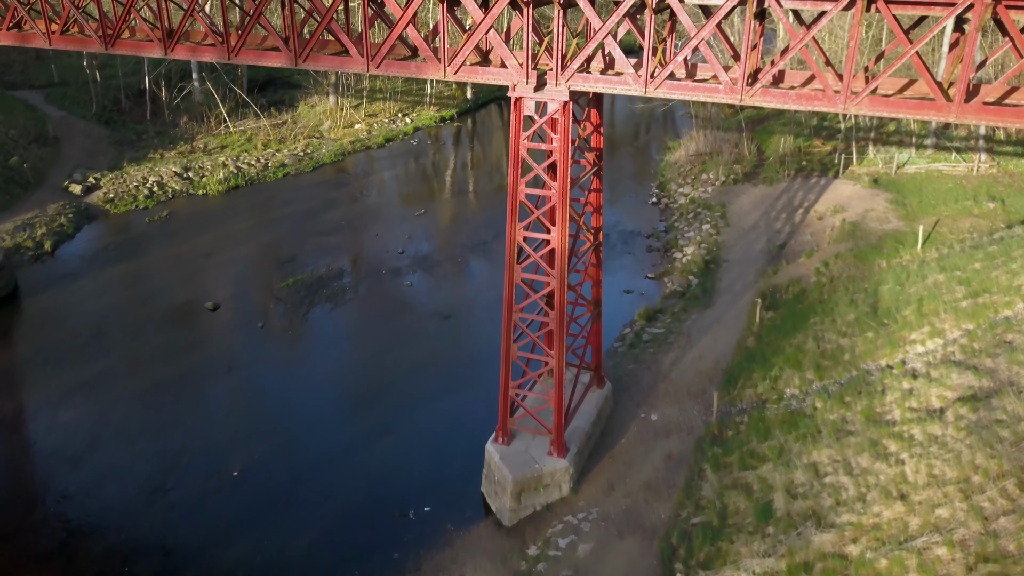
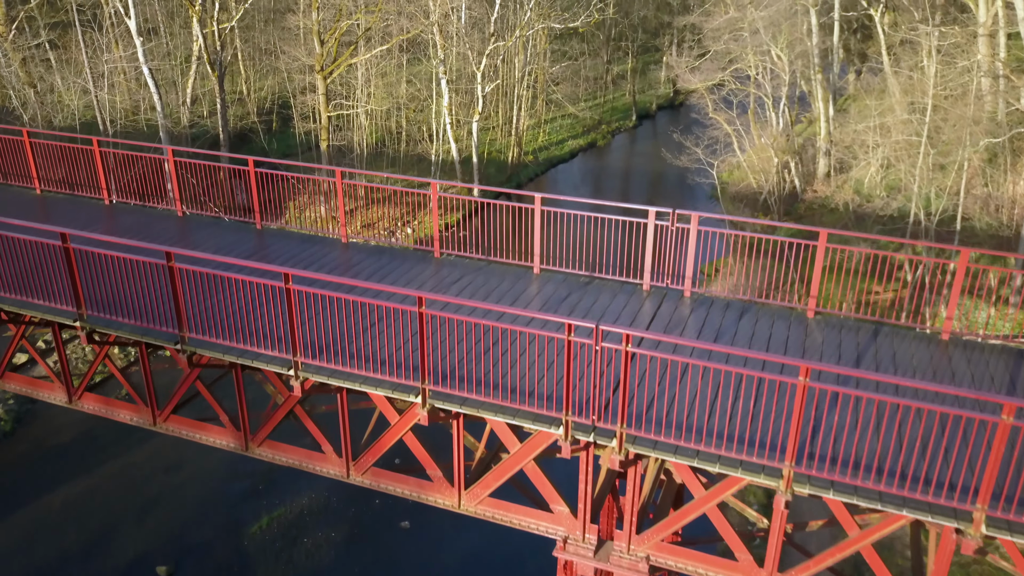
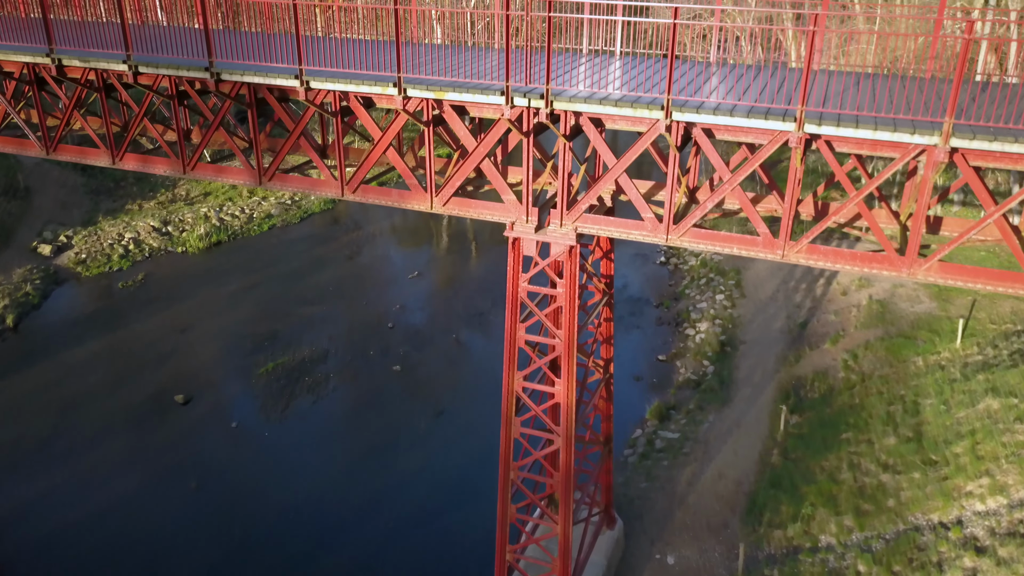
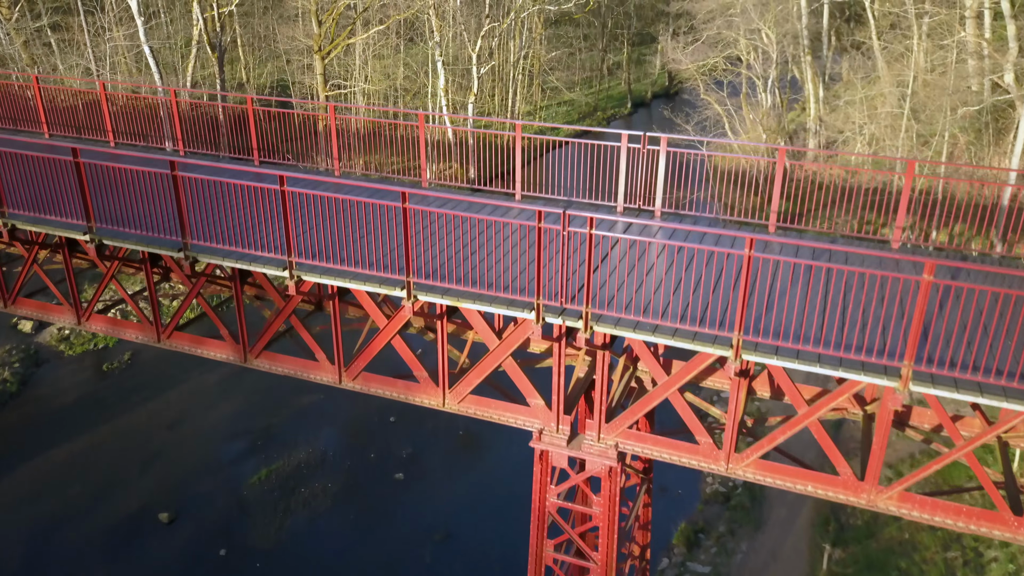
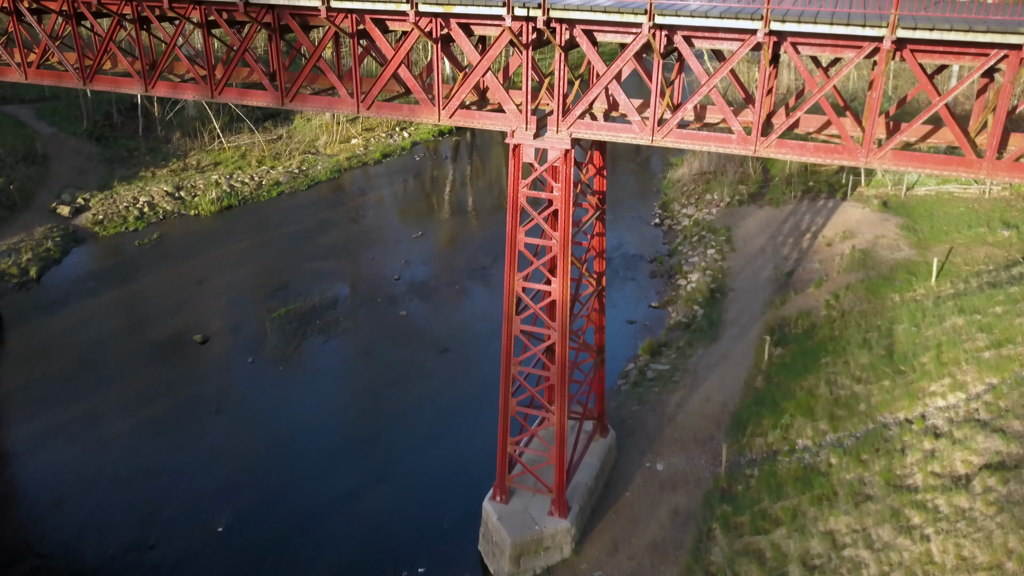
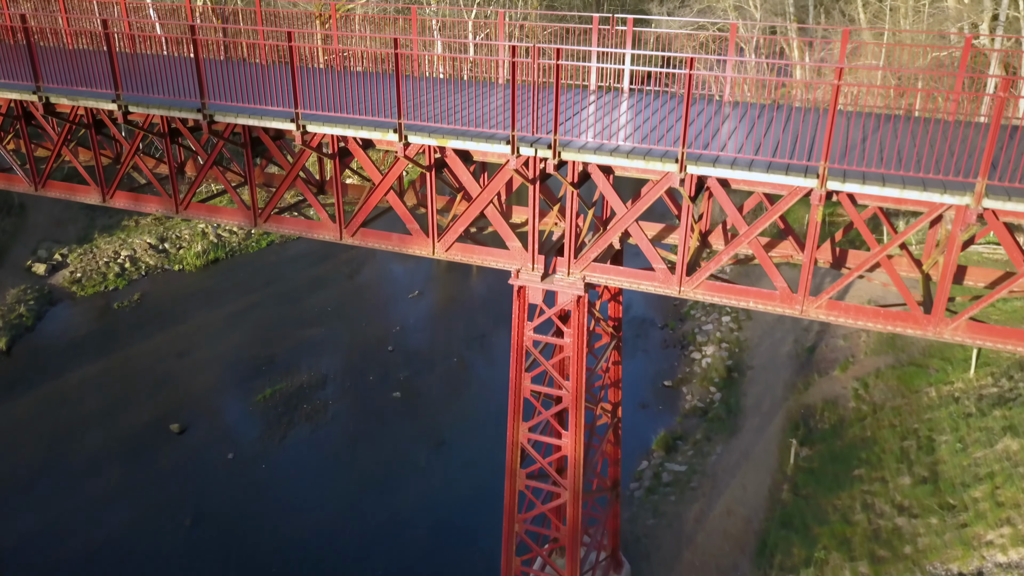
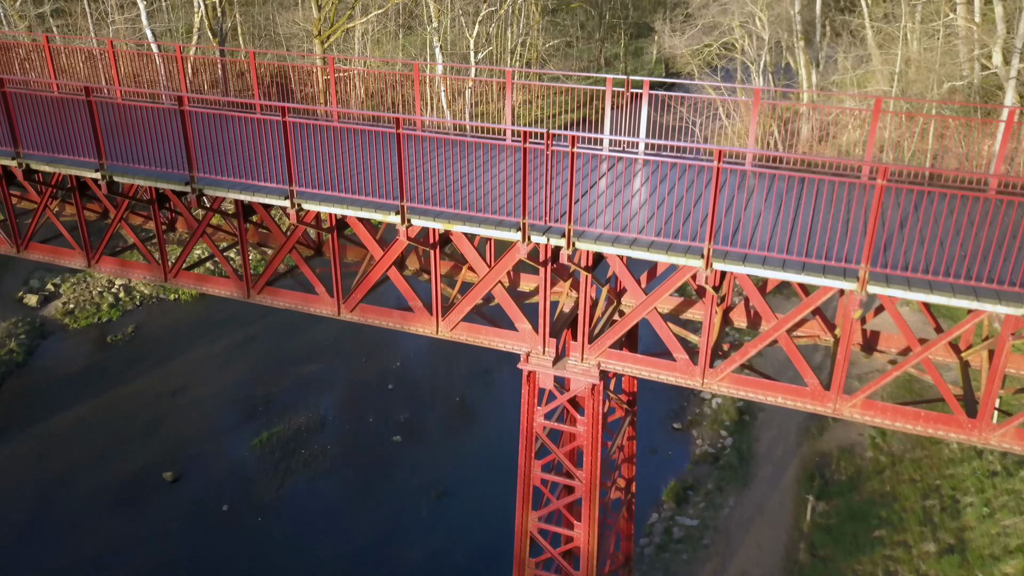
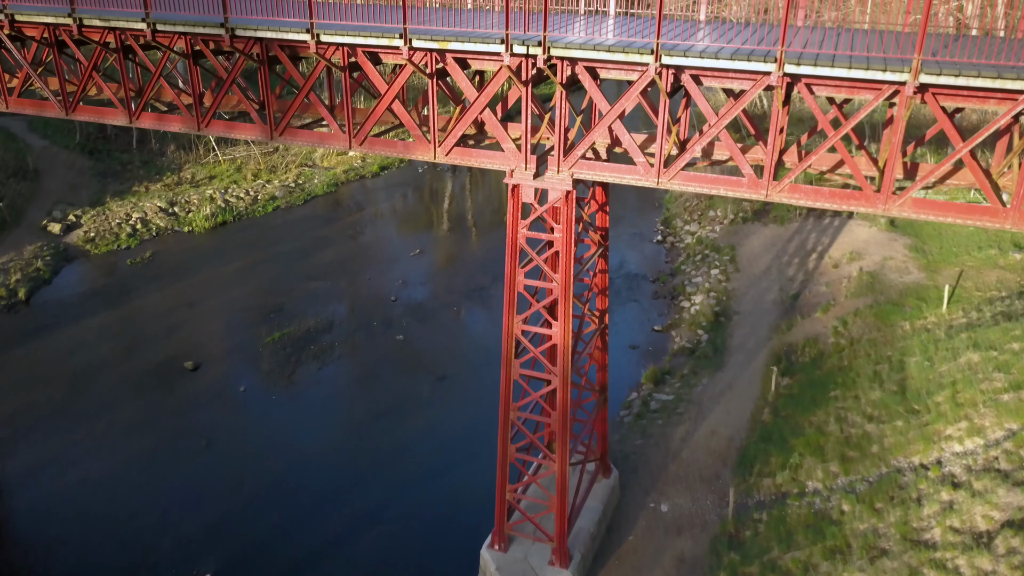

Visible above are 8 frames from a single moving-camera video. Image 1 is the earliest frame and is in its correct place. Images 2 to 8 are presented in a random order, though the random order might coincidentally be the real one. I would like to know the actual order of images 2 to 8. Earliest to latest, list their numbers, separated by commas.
5, 8, 3, 6, 7, 4, 2
